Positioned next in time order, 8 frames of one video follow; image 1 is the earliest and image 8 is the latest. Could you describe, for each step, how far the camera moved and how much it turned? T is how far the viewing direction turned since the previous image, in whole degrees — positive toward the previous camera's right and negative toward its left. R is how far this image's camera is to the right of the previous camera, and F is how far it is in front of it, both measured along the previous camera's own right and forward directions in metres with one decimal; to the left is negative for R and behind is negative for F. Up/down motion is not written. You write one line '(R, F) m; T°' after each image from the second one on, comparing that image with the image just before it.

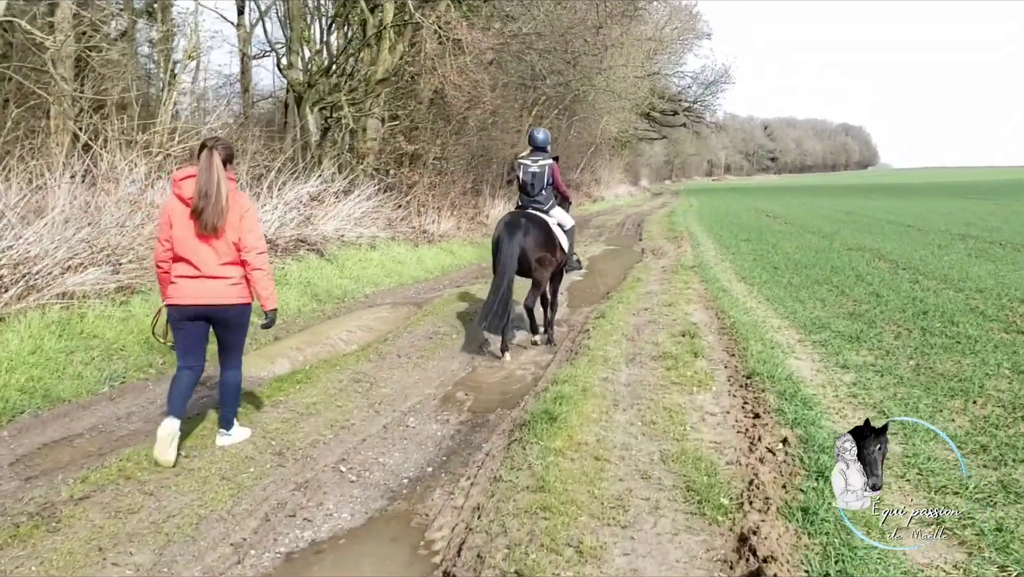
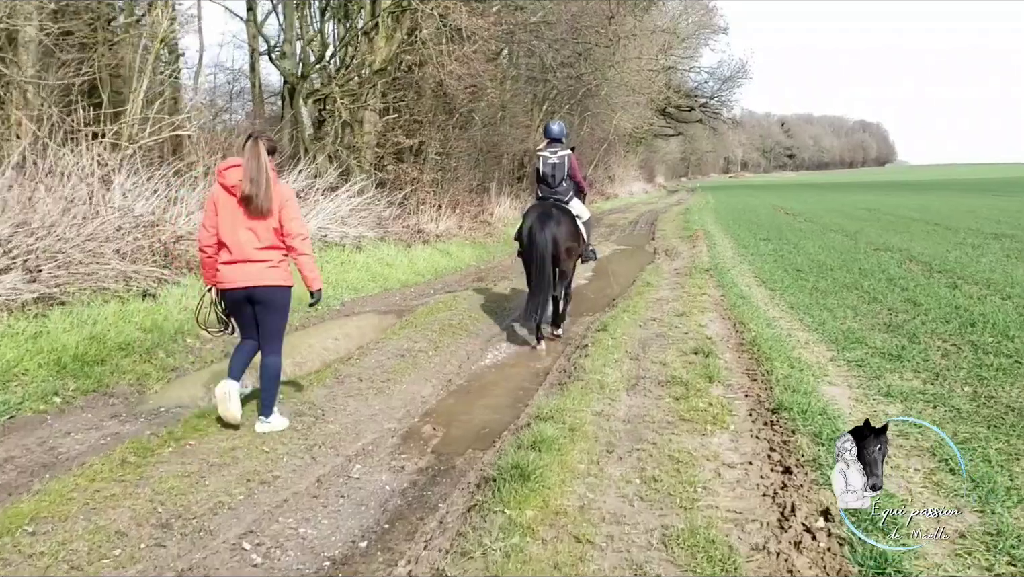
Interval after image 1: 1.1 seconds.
(+0.2, +1.2) m; -1°
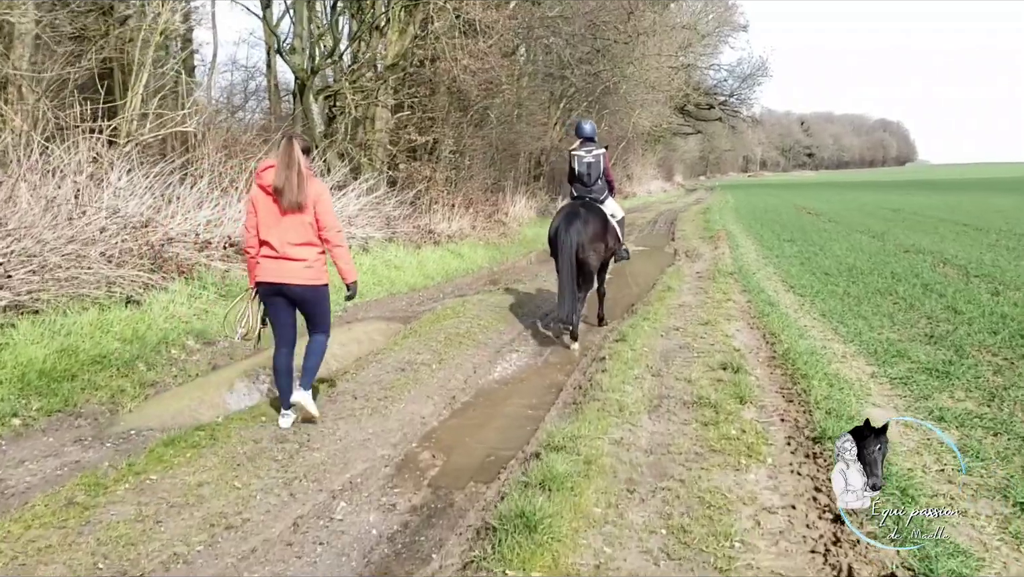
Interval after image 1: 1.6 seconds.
(0.0, +0.6) m; -1°
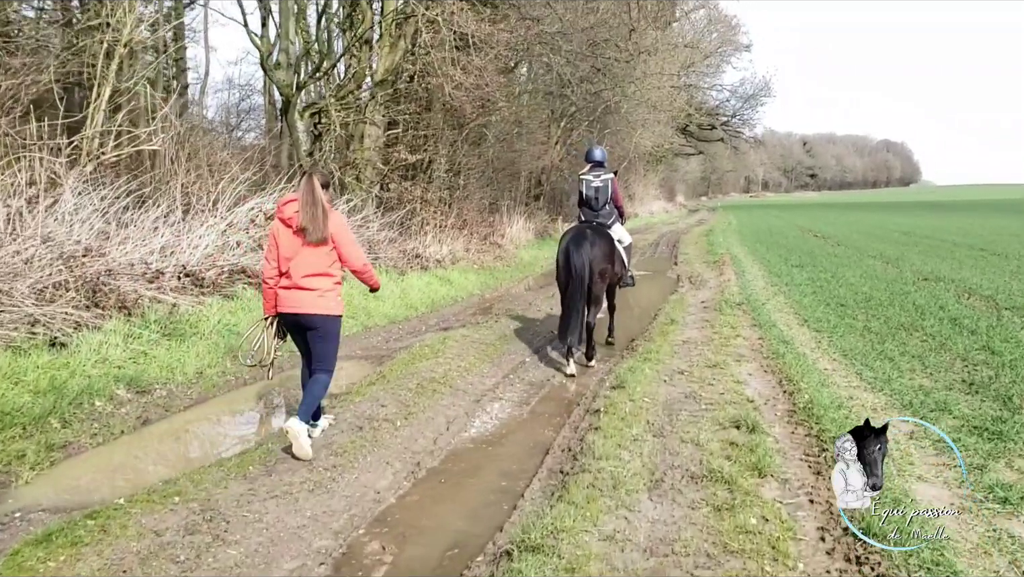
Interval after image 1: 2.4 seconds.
(+0.1, +1.0) m; 0°
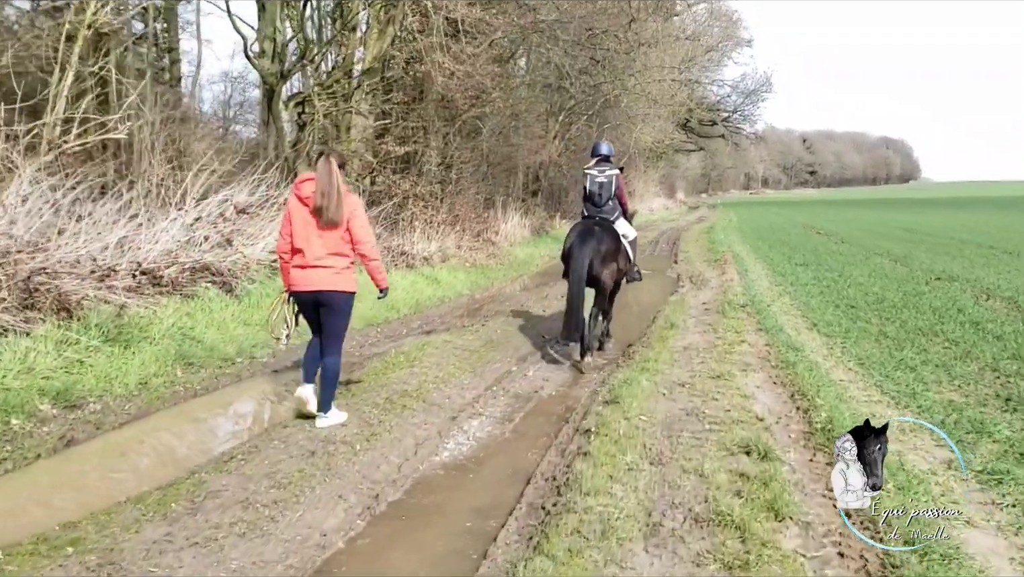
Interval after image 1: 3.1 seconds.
(+0.1, +0.8) m; 0°
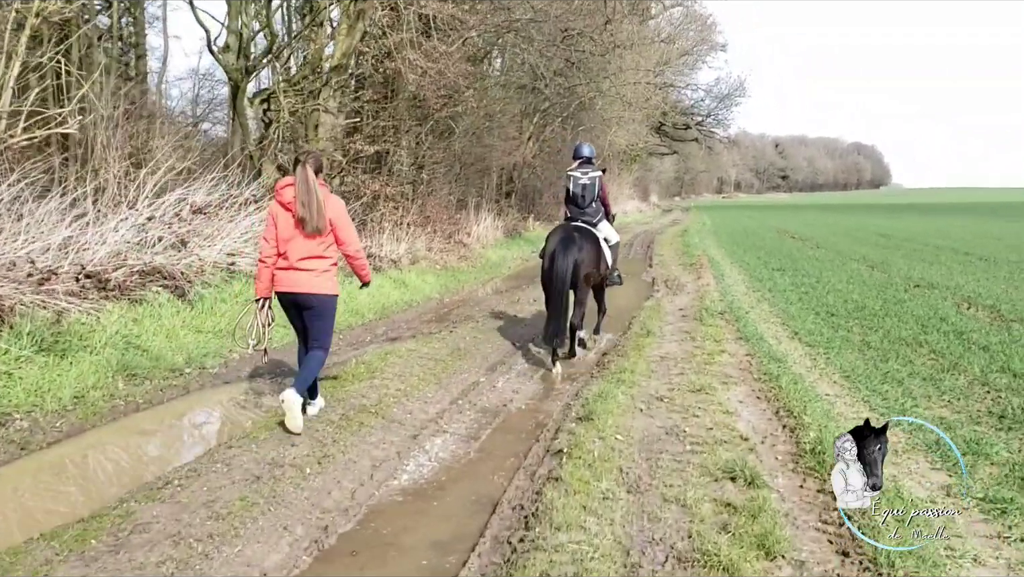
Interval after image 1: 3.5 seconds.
(0.0, +0.4) m; +2°
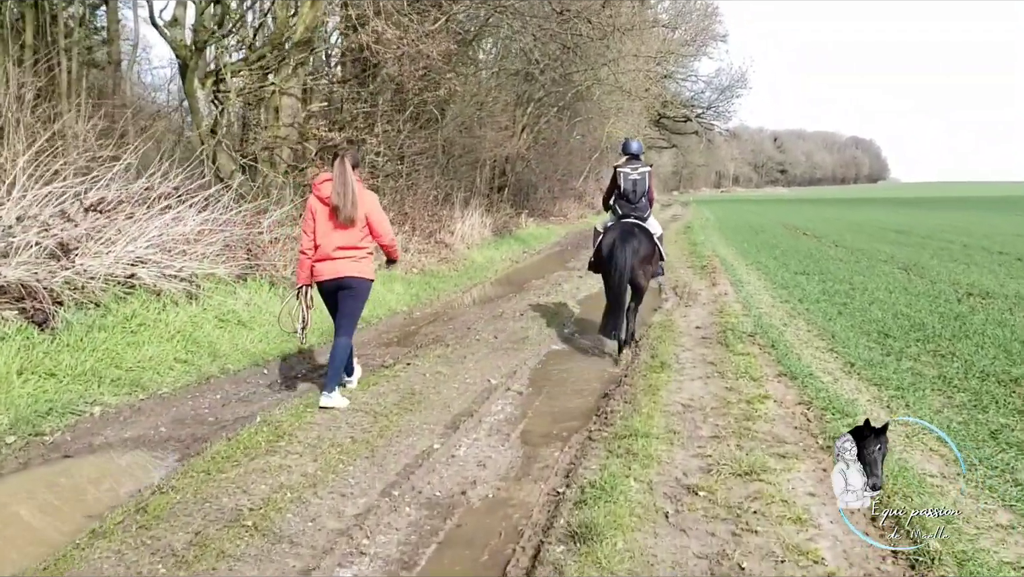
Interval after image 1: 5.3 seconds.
(+0.2, +2.1) m; 0°
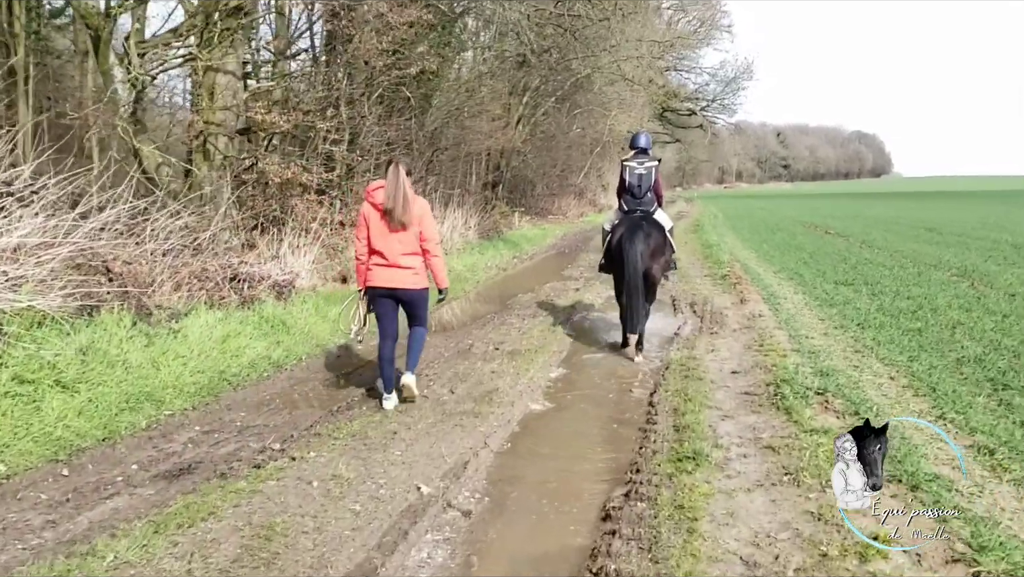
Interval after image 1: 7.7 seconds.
(+0.3, +2.7) m; 0°
